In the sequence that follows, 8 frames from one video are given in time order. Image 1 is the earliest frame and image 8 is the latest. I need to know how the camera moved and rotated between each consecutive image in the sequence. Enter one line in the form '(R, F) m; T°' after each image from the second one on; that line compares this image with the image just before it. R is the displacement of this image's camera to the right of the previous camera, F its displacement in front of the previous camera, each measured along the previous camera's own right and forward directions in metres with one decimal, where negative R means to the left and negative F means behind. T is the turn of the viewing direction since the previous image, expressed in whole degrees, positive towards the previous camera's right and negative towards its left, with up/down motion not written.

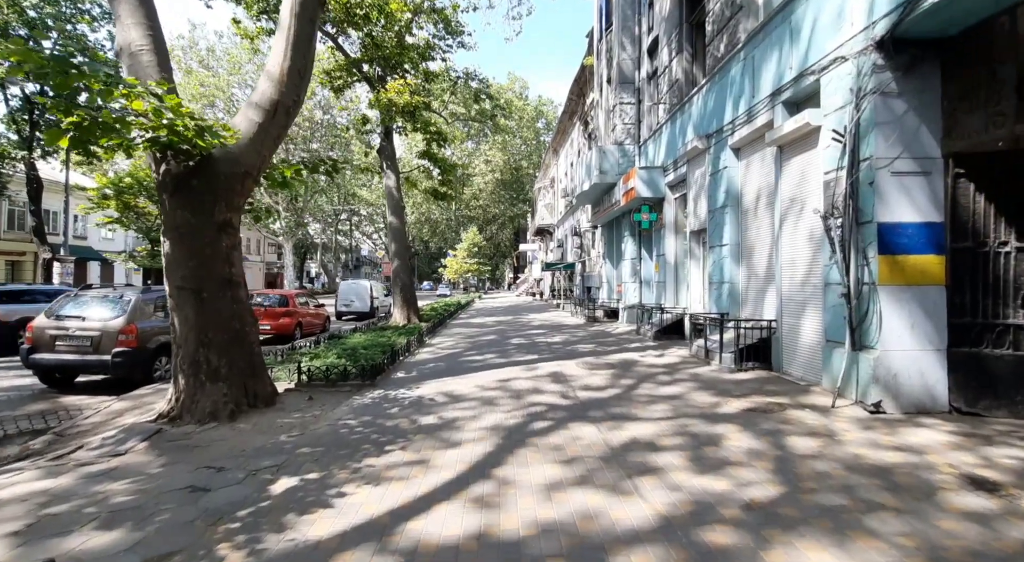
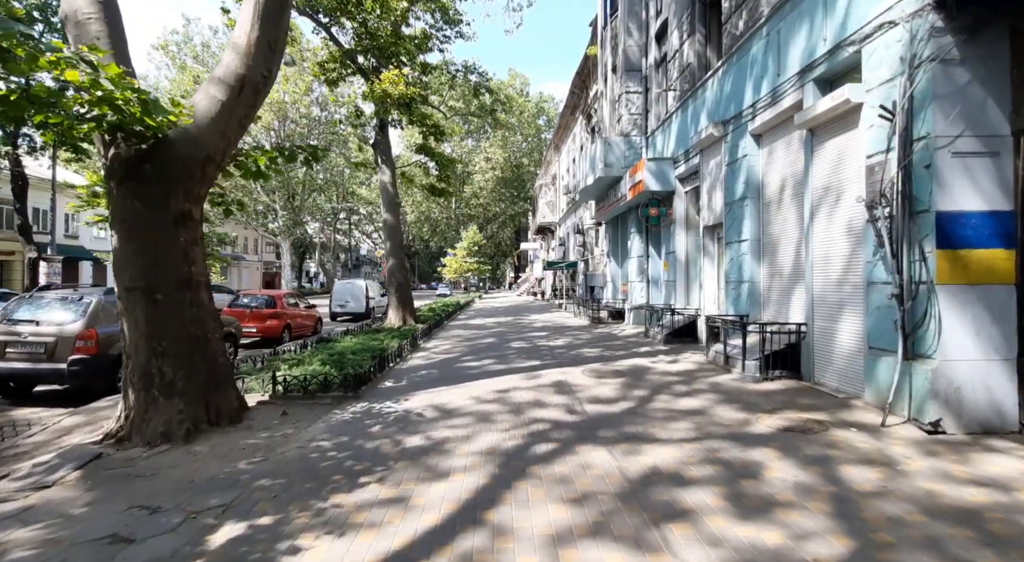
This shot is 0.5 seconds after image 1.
(0.0, +0.9) m; 0°
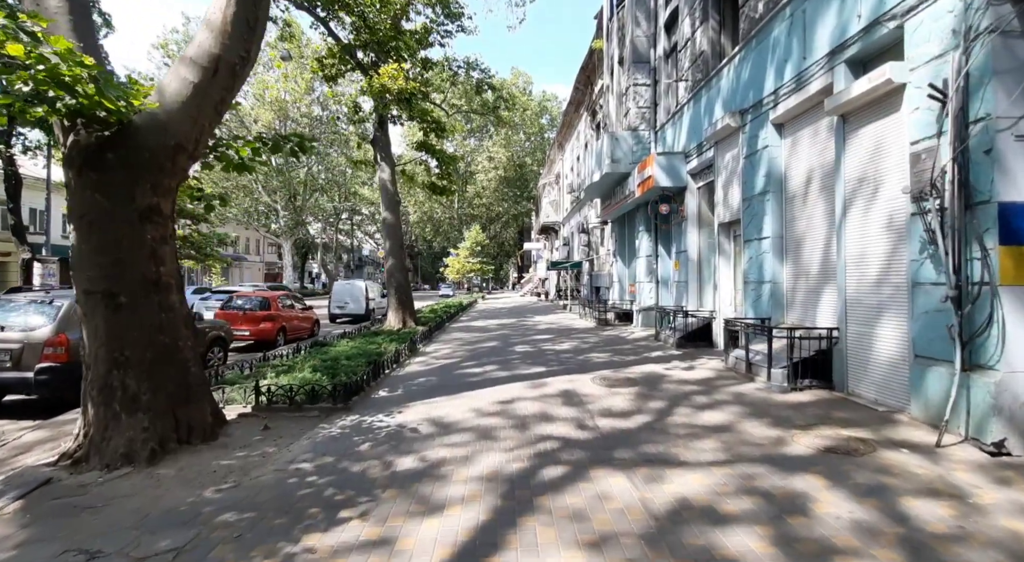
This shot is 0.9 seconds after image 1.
(0.0, +0.7) m; 0°
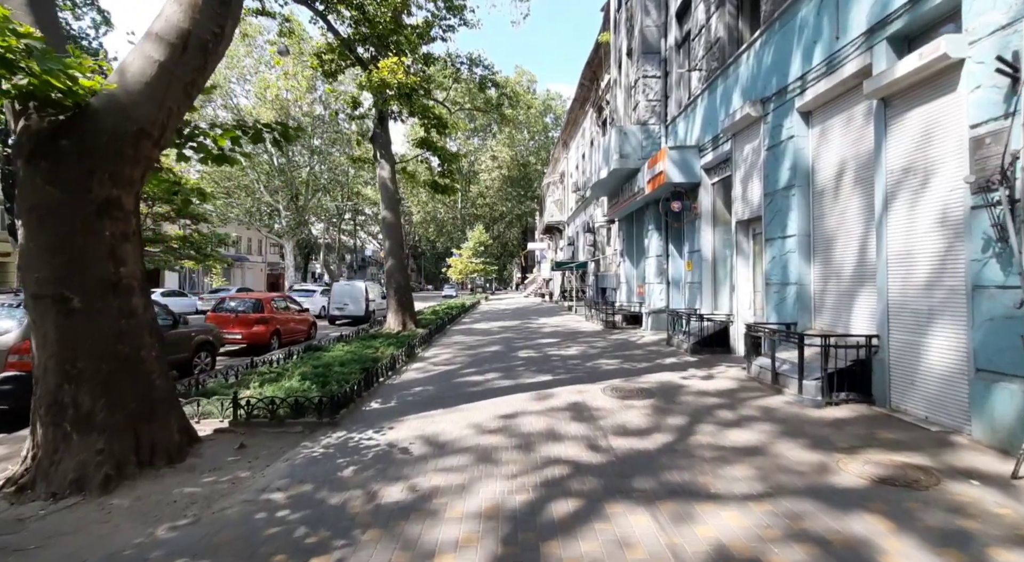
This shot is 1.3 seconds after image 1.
(0.0, +0.7) m; 0°
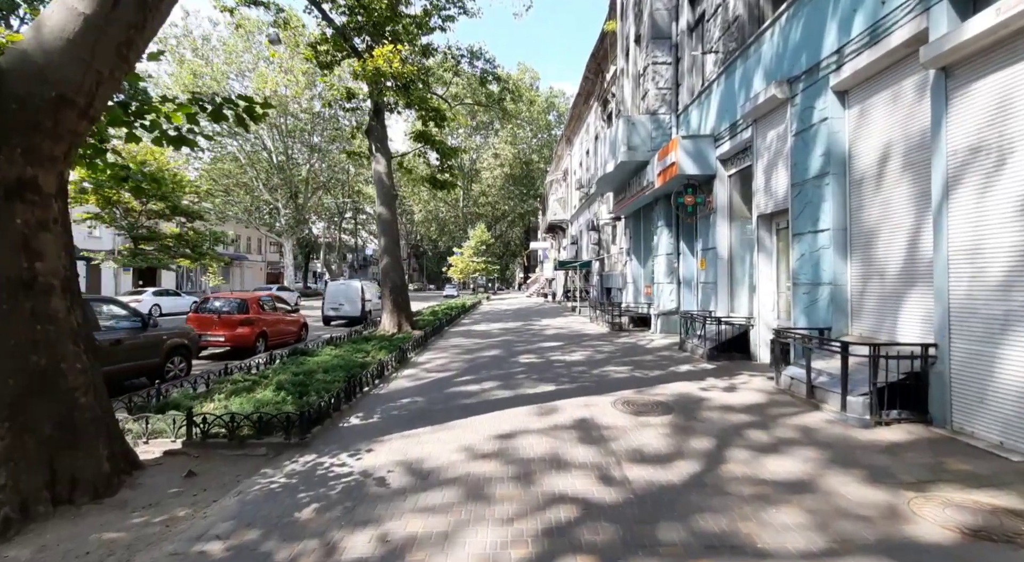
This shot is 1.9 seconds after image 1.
(0.0, +0.9) m; 0°
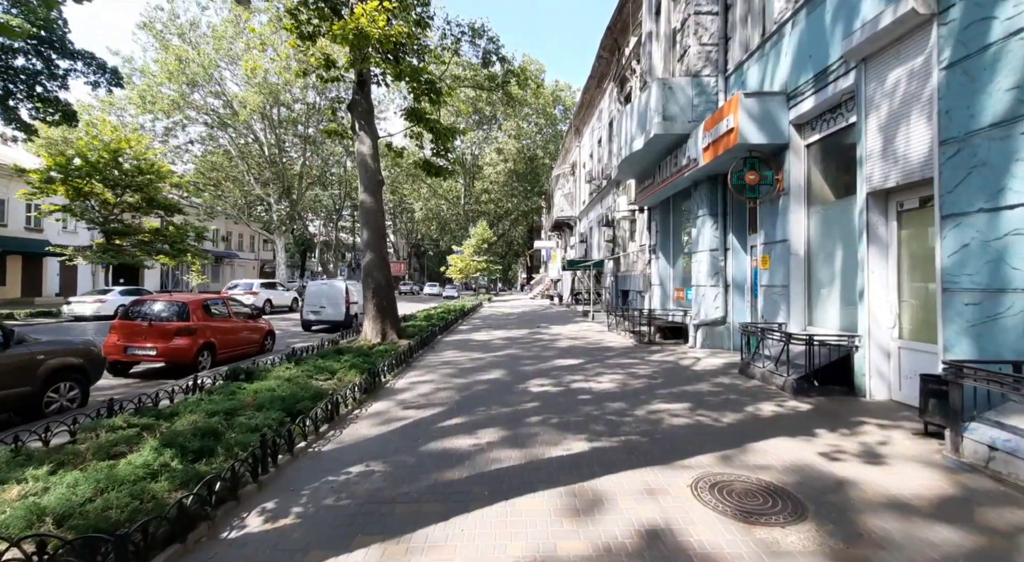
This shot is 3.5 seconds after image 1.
(-0.1, +2.7) m; 0°
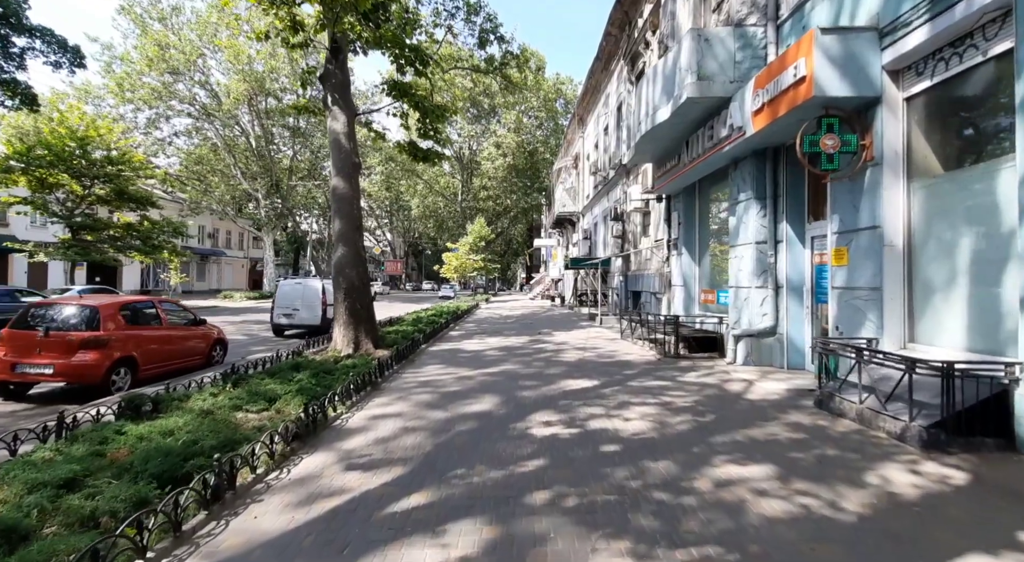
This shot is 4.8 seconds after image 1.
(0.0, +2.3) m; 0°
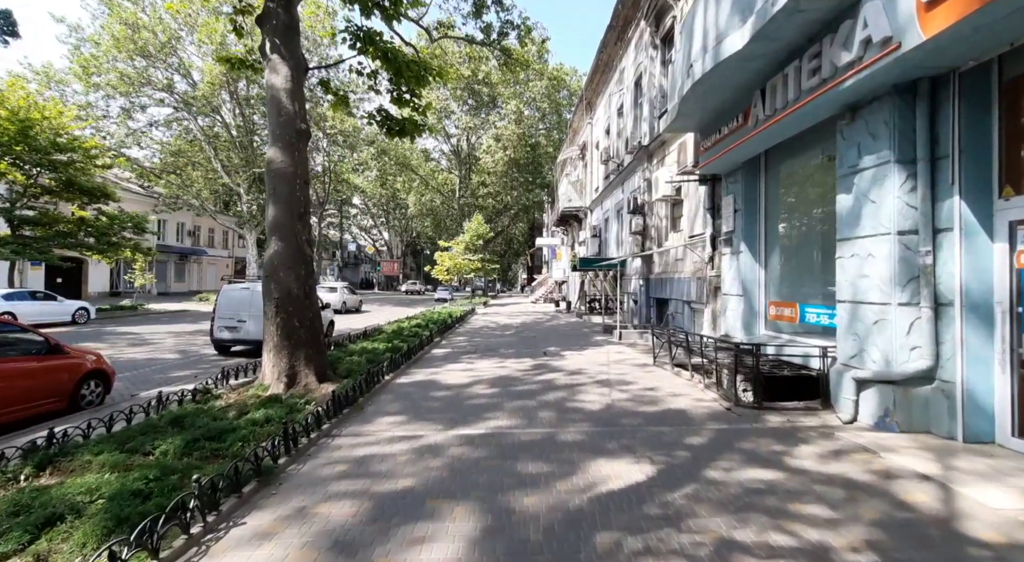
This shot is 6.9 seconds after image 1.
(+0.1, +3.5) m; 0°
